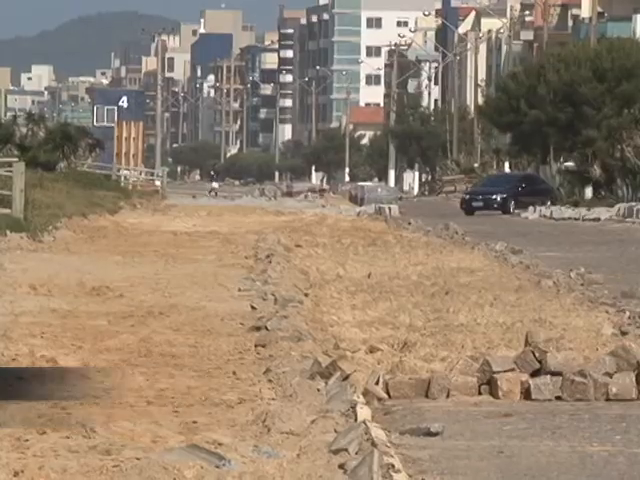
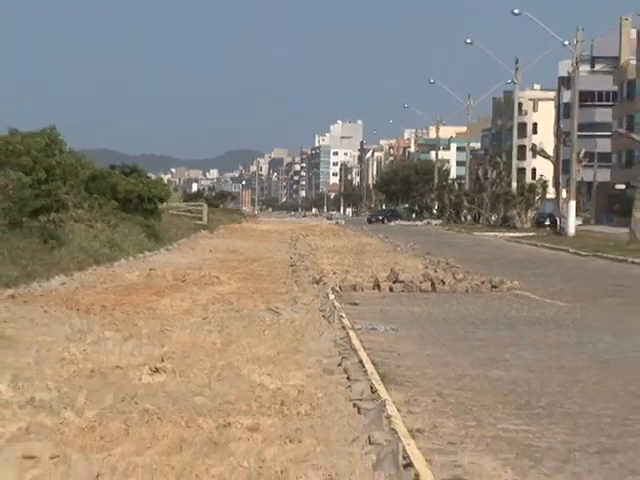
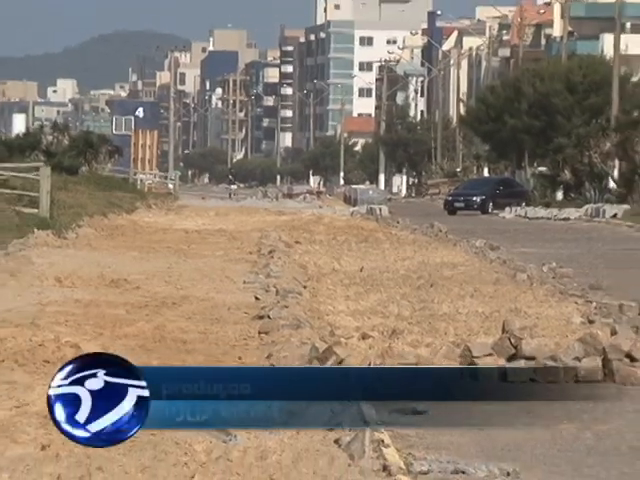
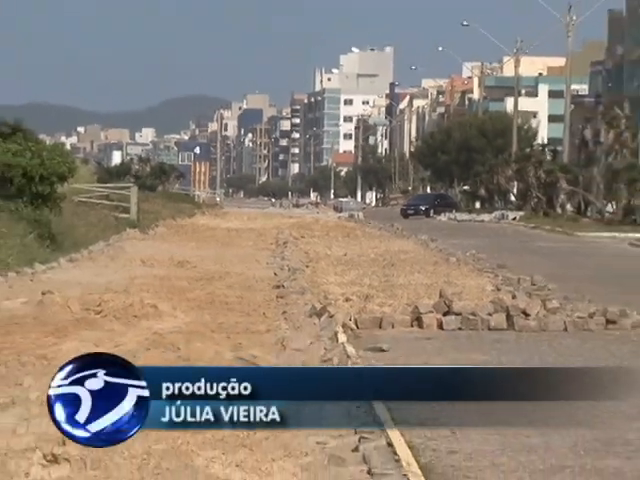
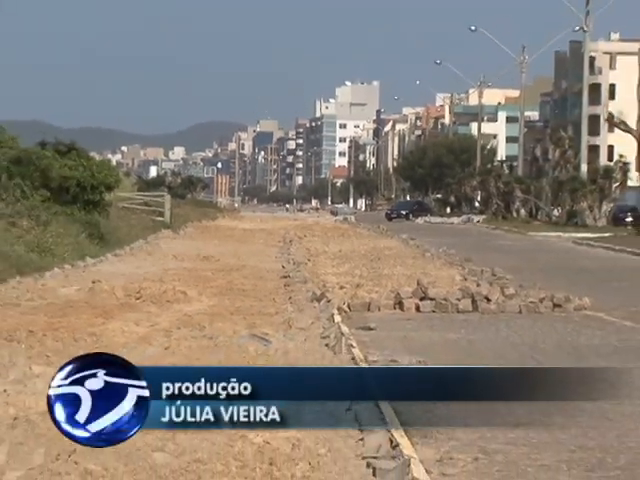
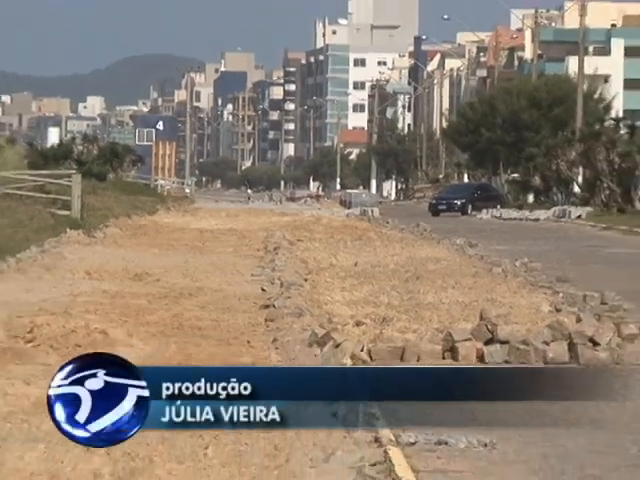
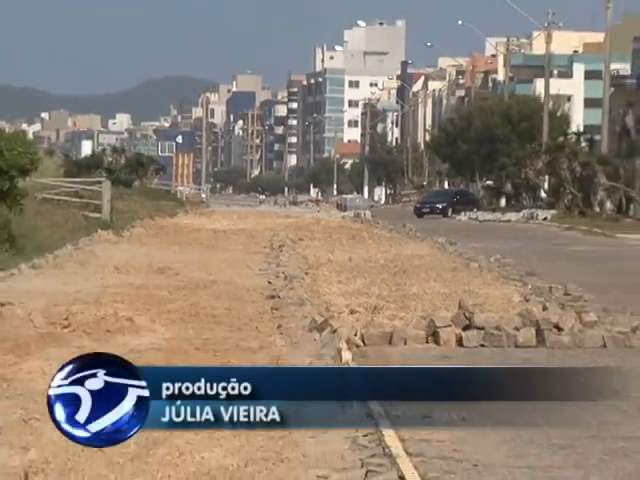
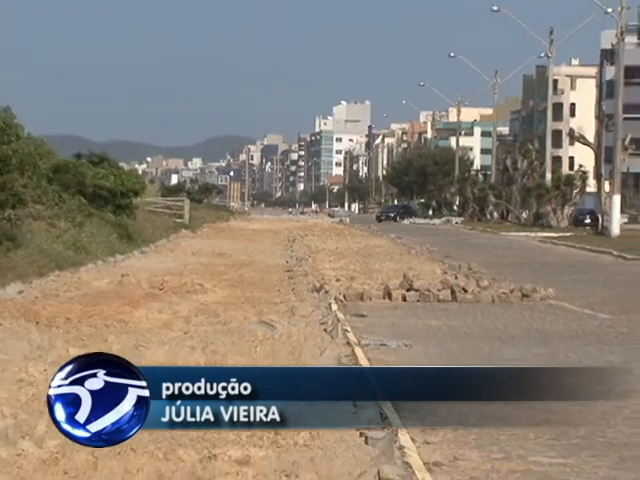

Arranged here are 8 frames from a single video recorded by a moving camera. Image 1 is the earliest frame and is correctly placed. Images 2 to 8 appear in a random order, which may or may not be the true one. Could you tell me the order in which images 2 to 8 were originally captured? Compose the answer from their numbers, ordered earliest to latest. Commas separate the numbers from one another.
3, 6, 7, 4, 5, 8, 2
